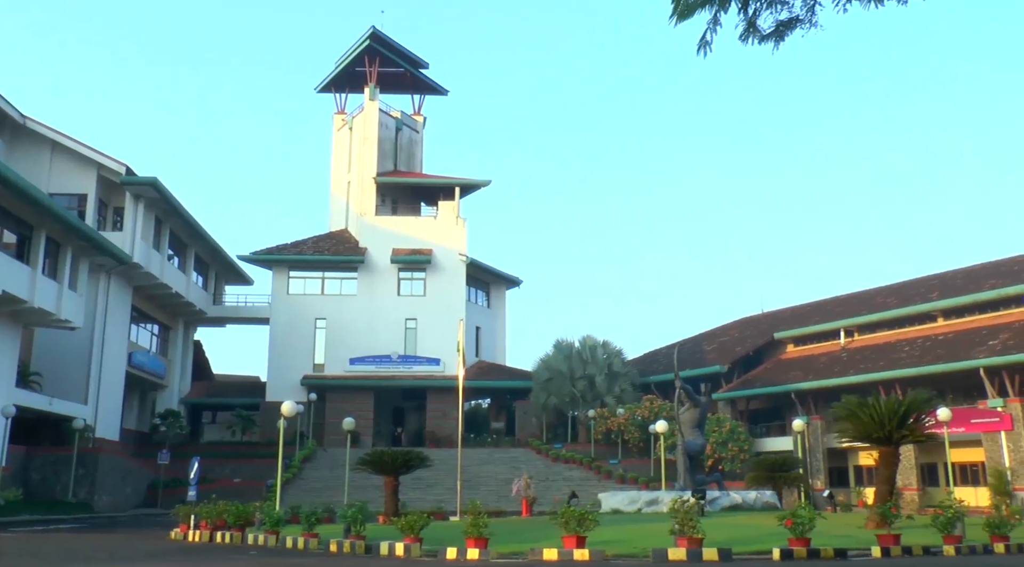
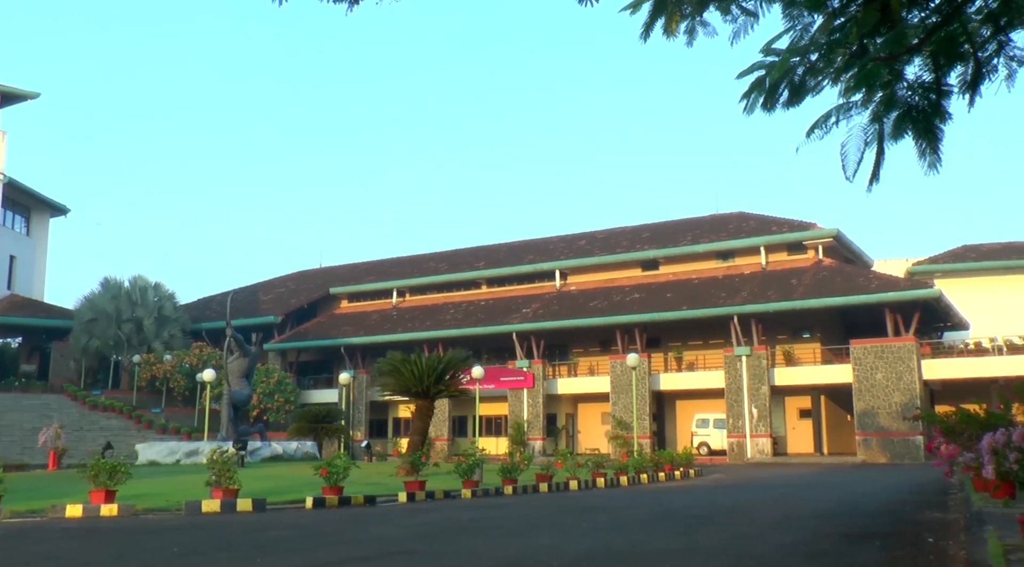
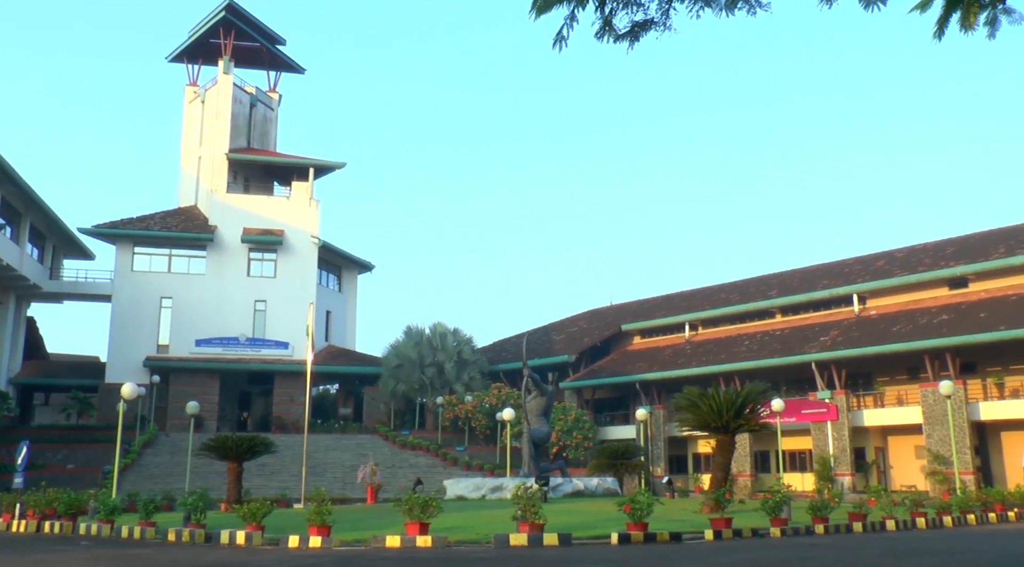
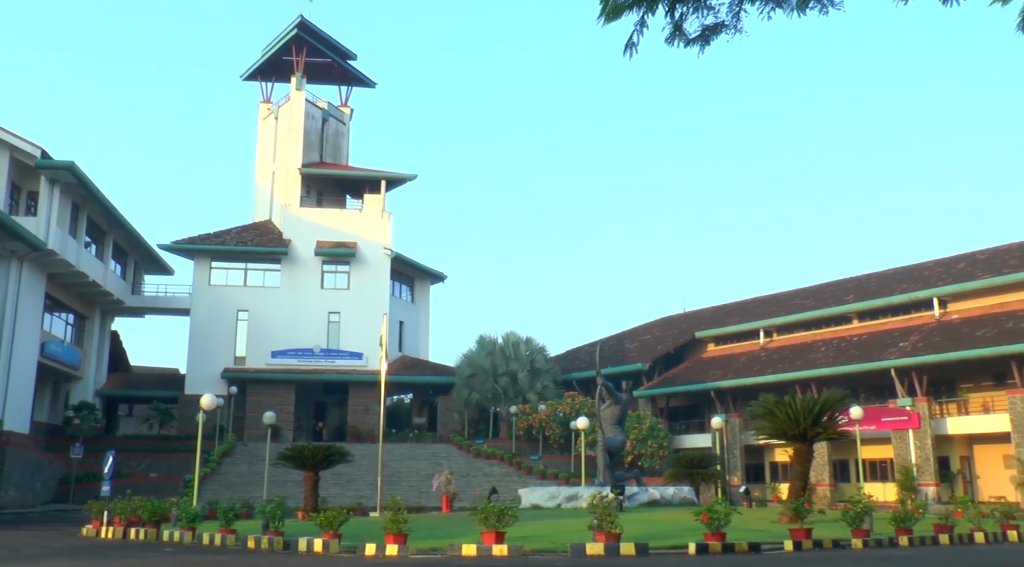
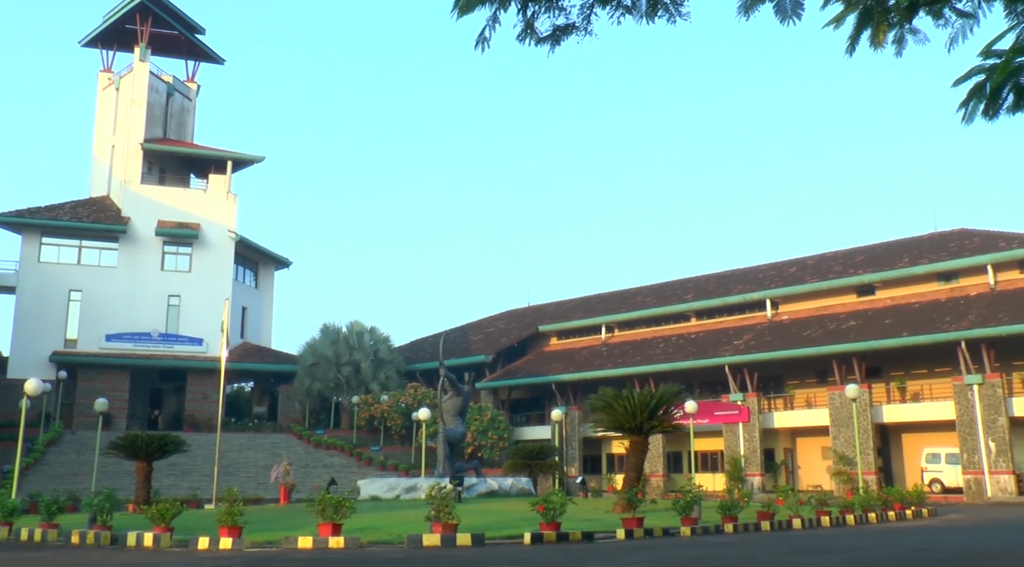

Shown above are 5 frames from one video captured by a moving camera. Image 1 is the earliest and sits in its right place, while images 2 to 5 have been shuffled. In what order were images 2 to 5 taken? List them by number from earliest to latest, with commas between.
4, 3, 5, 2
